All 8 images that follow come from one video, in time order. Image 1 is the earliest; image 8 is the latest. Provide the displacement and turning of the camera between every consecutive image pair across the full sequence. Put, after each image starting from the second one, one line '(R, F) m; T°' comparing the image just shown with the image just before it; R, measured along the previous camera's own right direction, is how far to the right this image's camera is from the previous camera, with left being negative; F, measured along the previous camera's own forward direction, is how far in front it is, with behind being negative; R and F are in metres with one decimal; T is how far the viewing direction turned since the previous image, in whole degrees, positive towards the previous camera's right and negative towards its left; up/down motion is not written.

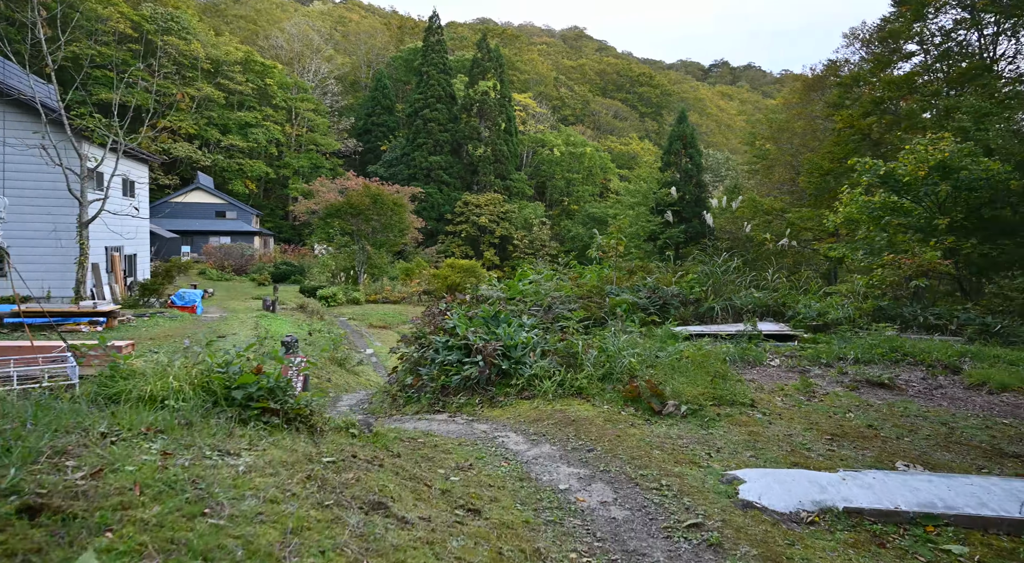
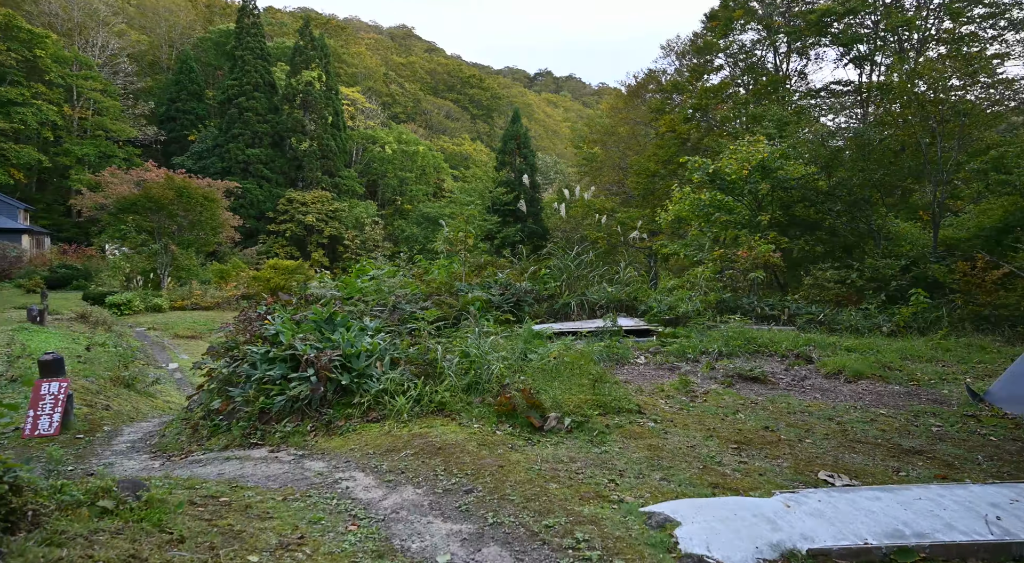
(-0.1, +0.8) m; +14°
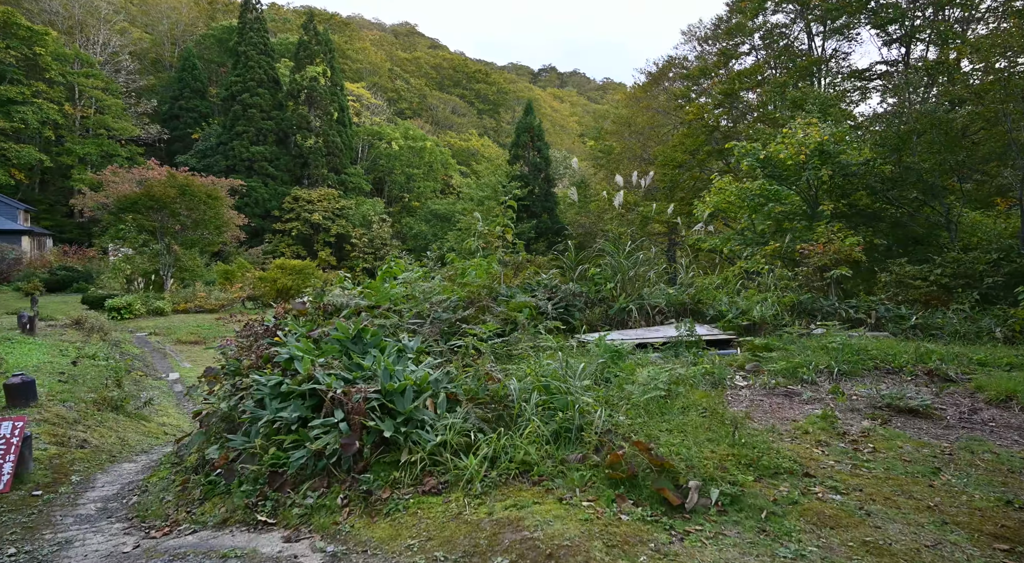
(-0.4, +1.1) m; 0°
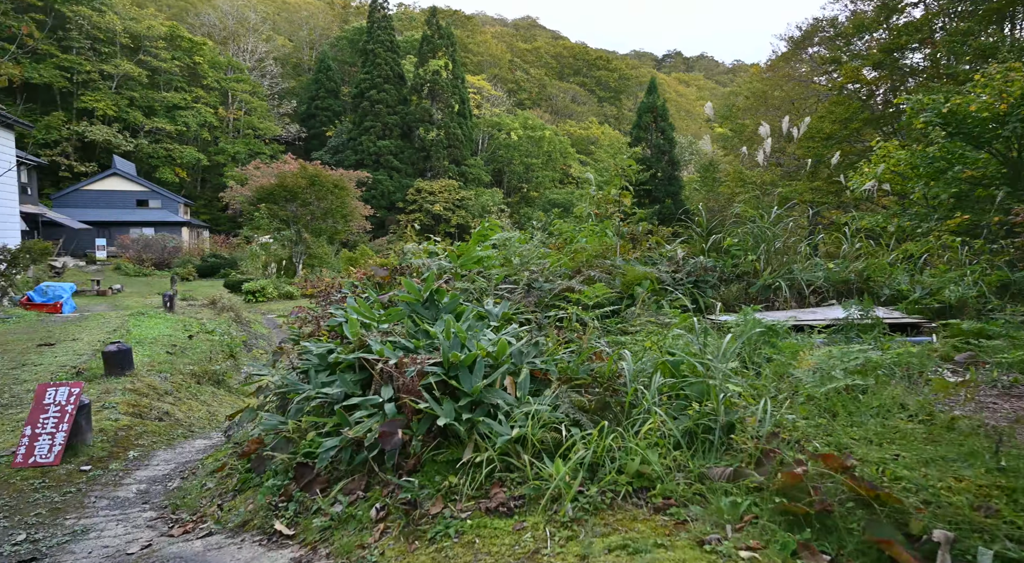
(0.0, +0.9) m; -10°
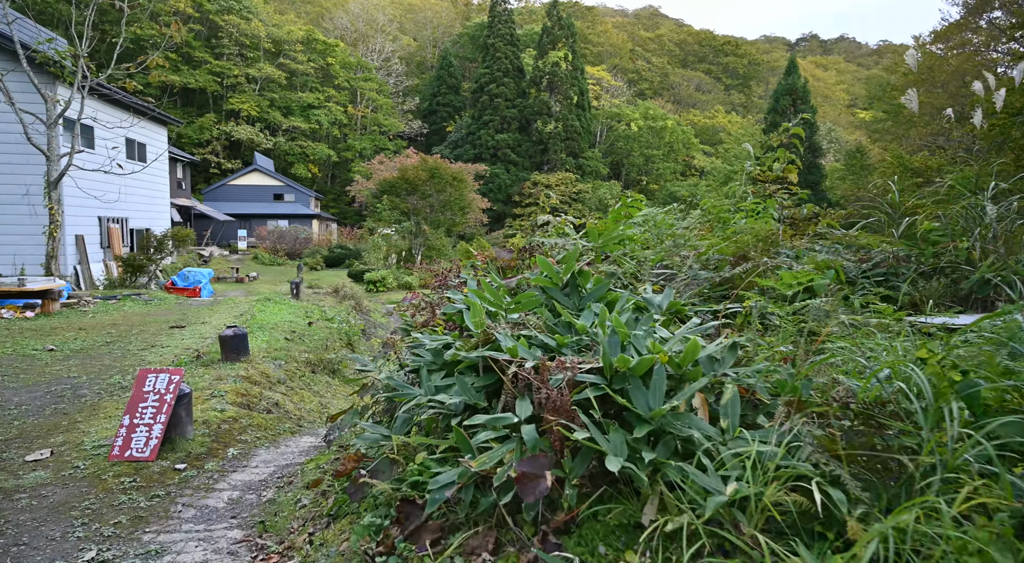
(-0.2, +0.7) m; -9°
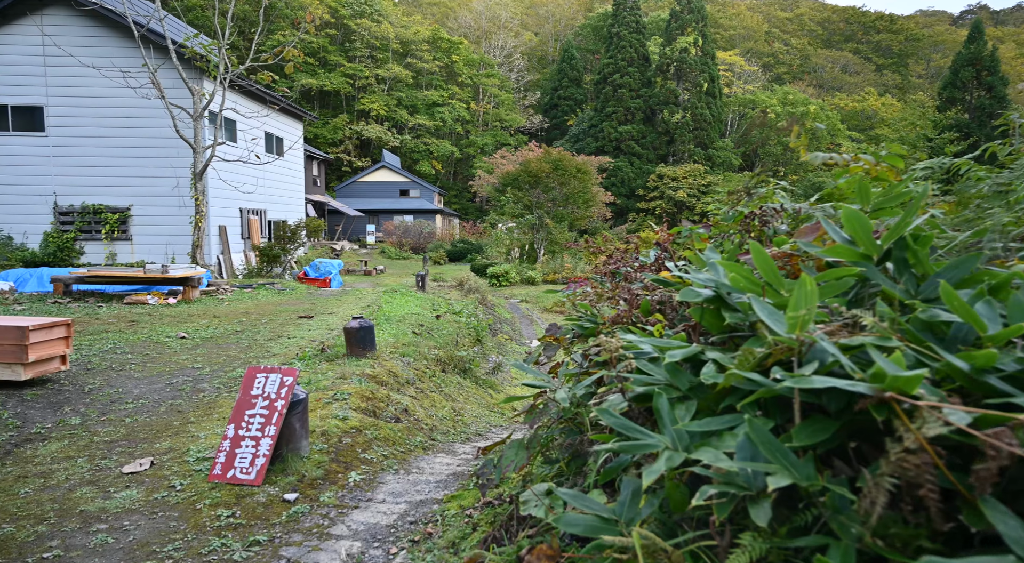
(-0.3, +0.9) m; -9°
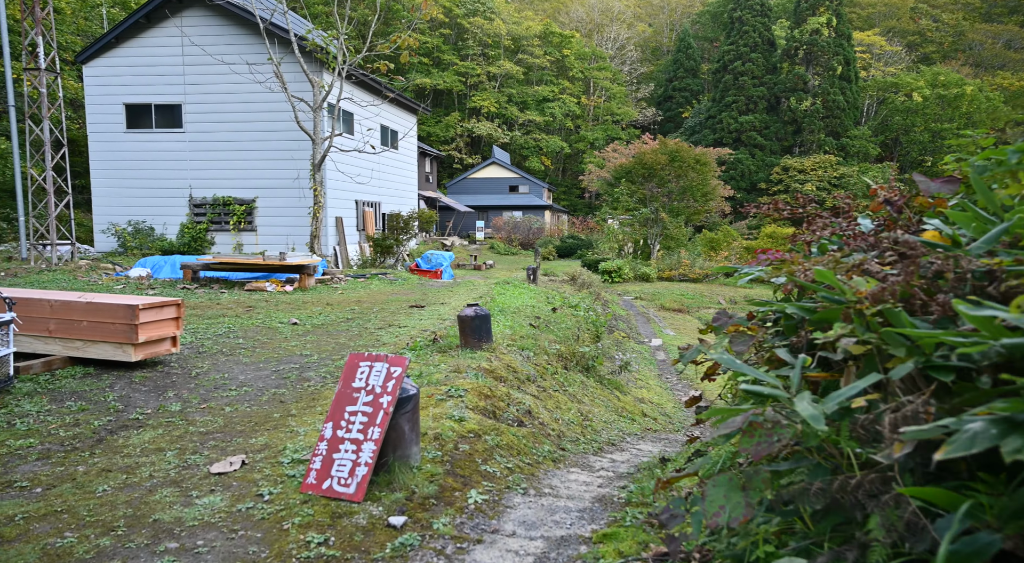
(-0.2, +0.6) m; -9°
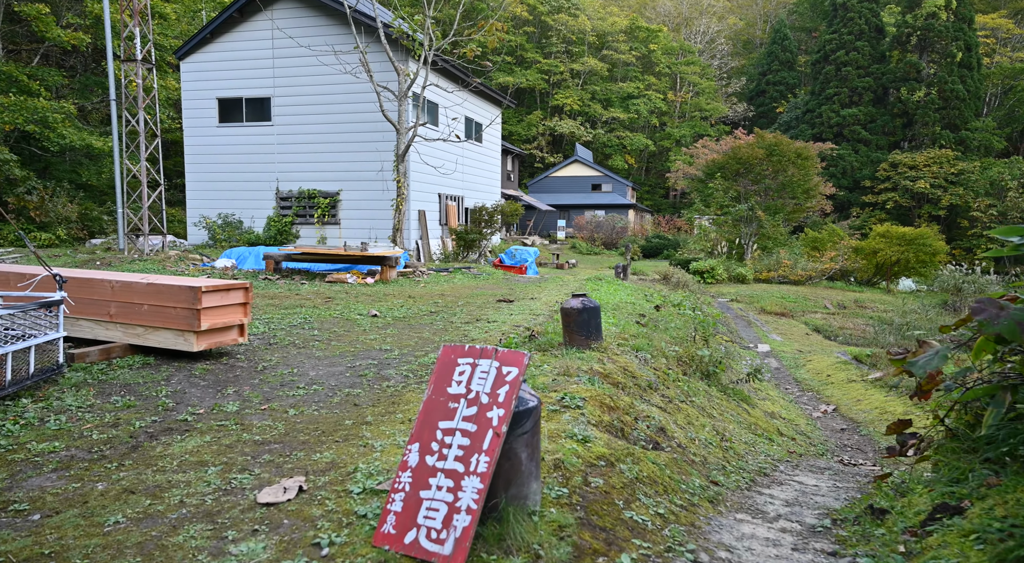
(-0.2, +0.8) m; -6°
